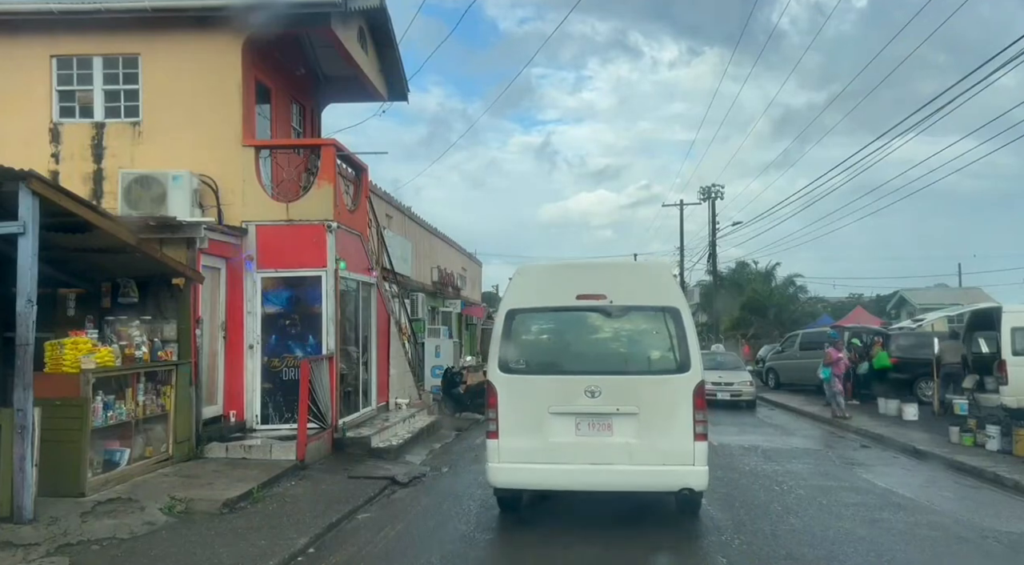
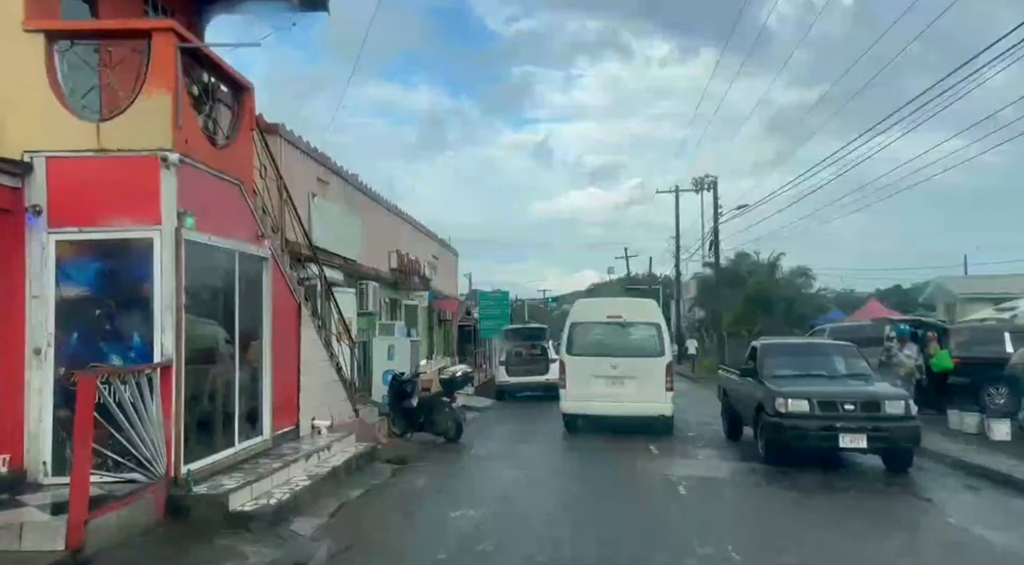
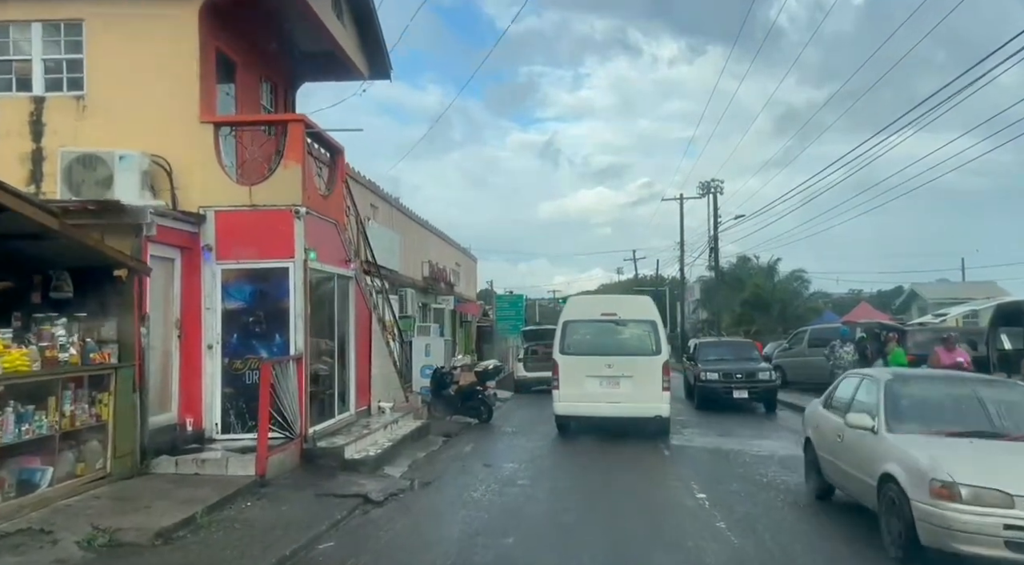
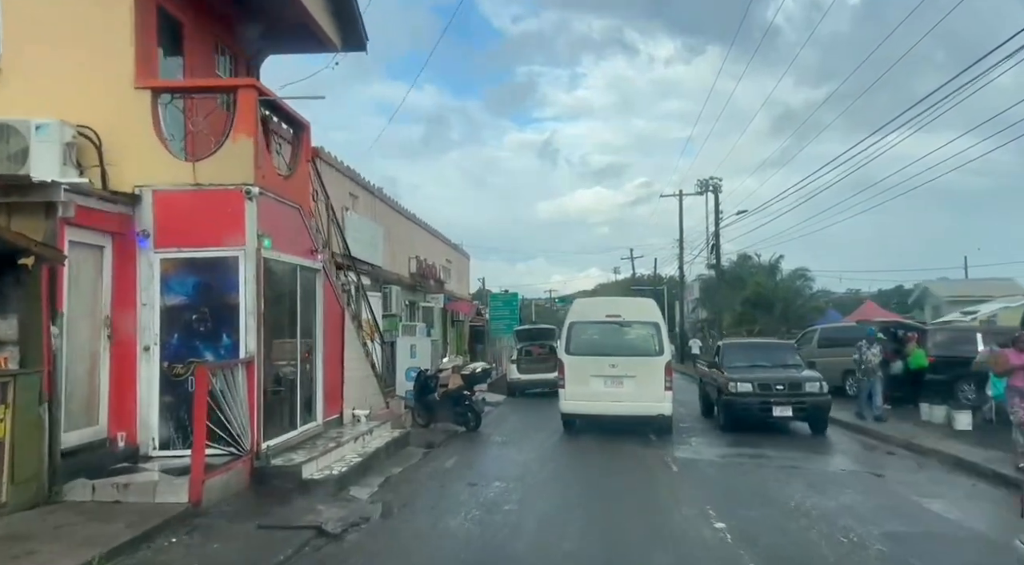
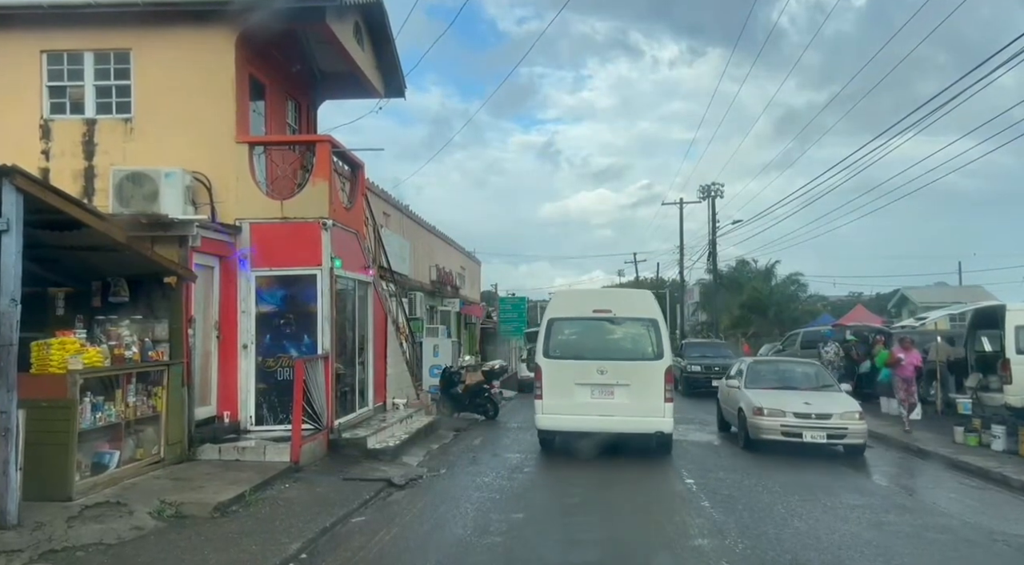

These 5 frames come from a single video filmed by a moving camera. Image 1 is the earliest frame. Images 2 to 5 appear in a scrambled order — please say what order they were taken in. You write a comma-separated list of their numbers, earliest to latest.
5, 3, 4, 2
